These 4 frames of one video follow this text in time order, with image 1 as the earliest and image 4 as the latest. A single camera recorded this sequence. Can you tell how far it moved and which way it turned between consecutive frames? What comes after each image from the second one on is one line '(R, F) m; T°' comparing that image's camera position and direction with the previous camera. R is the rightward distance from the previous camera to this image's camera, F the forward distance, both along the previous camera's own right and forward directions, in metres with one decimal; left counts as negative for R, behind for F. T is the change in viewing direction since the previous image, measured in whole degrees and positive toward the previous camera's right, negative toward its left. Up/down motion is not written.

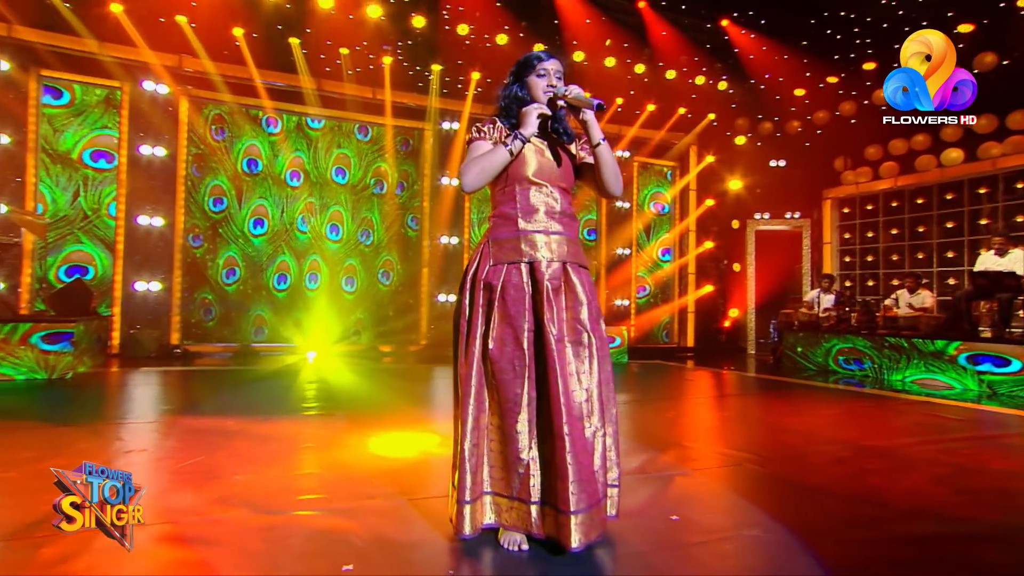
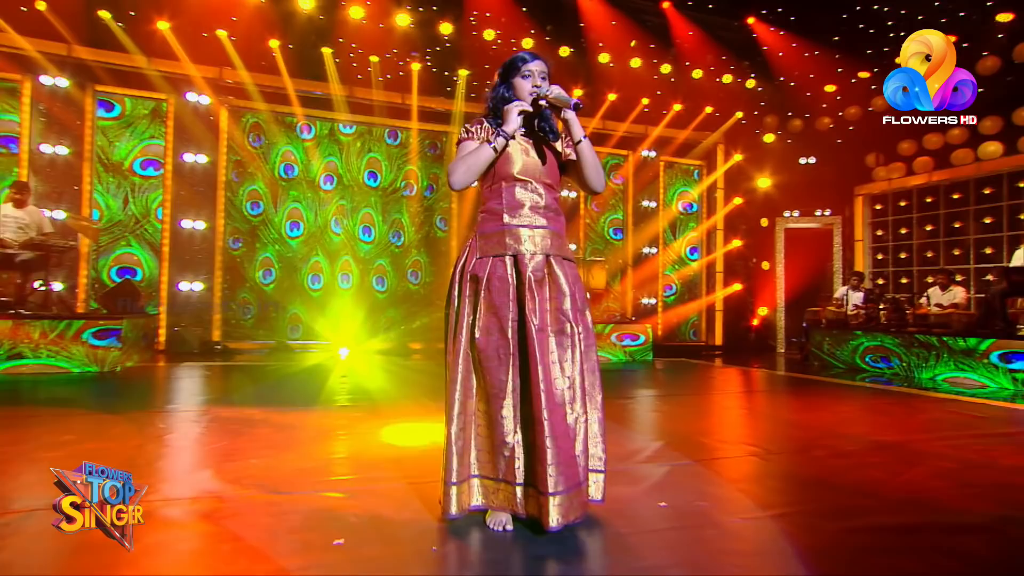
(+0.2, -0.1) m; -4°
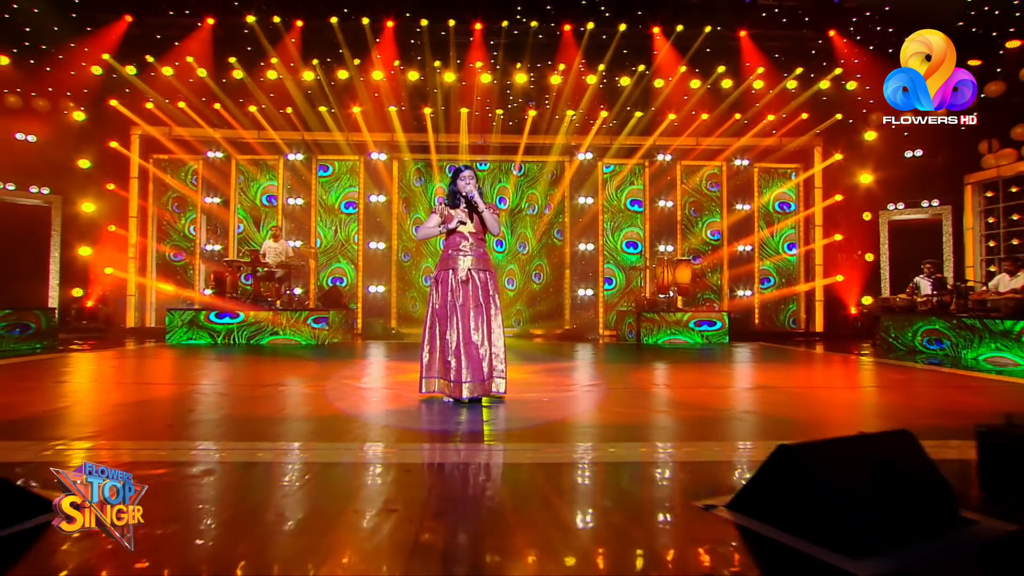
(+1.6, -1.6) m; -19°
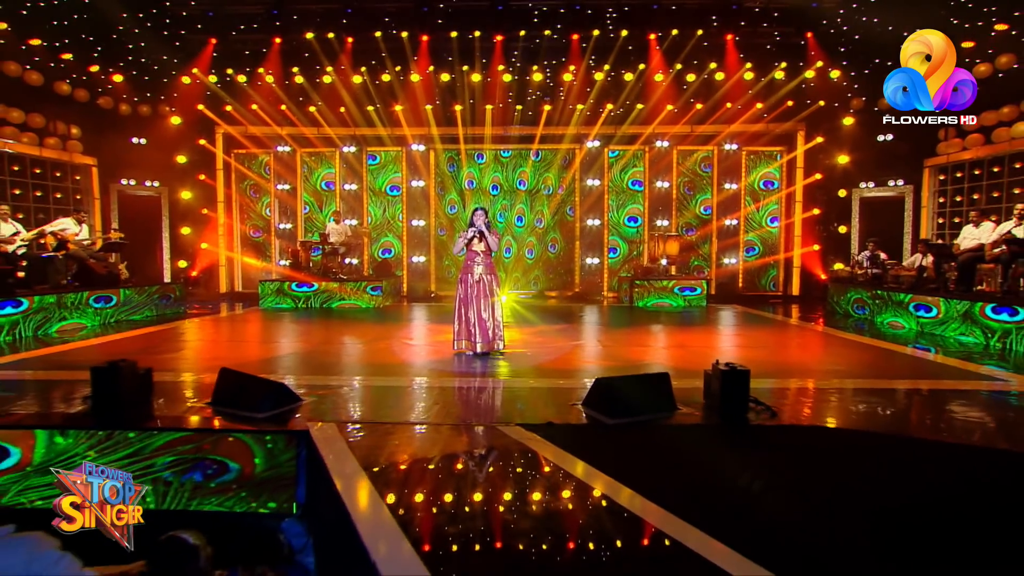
(+0.4, -1.8) m; -4°
